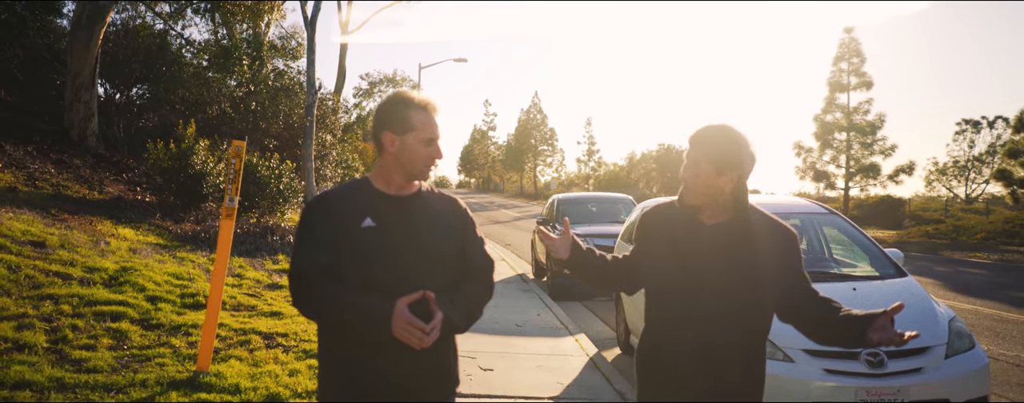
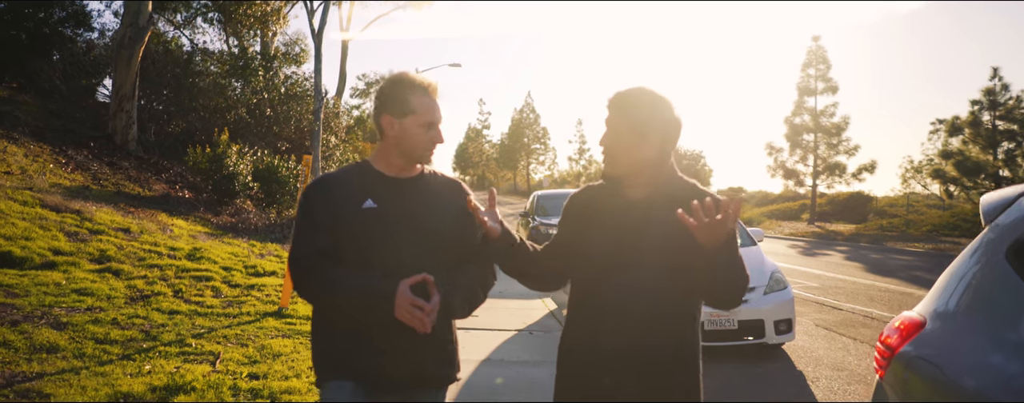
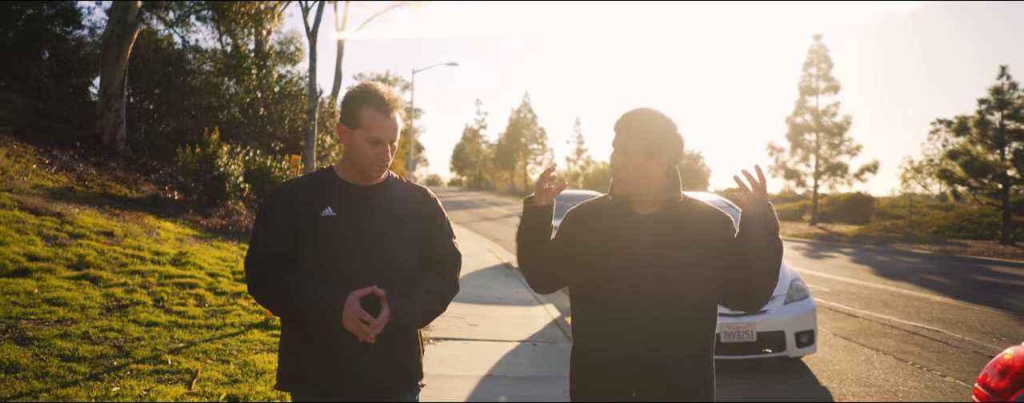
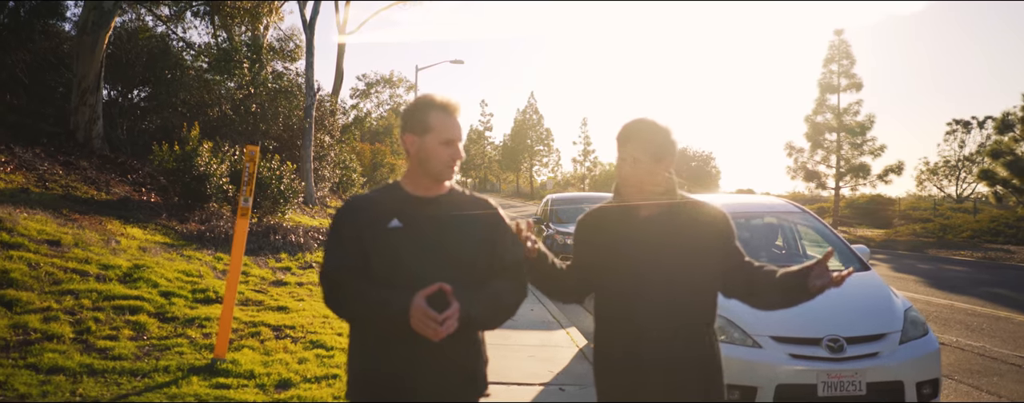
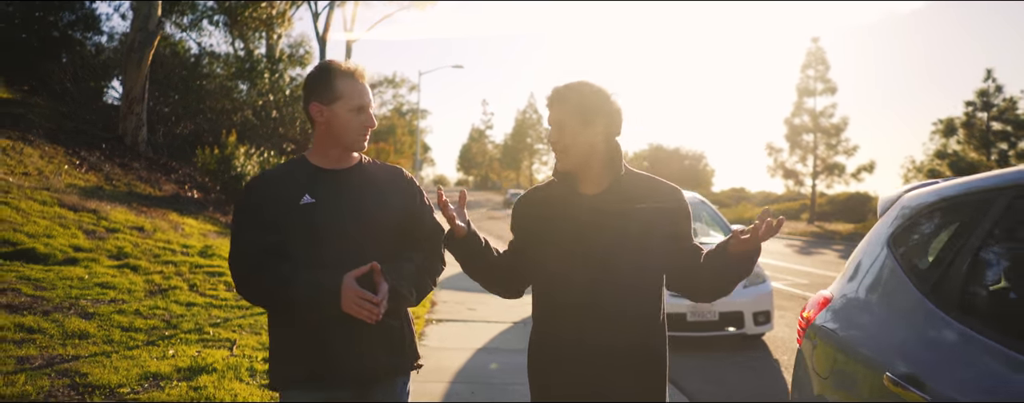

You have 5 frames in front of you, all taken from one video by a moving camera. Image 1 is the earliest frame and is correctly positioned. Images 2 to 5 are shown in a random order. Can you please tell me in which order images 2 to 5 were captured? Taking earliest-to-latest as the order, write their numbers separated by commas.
4, 3, 2, 5
